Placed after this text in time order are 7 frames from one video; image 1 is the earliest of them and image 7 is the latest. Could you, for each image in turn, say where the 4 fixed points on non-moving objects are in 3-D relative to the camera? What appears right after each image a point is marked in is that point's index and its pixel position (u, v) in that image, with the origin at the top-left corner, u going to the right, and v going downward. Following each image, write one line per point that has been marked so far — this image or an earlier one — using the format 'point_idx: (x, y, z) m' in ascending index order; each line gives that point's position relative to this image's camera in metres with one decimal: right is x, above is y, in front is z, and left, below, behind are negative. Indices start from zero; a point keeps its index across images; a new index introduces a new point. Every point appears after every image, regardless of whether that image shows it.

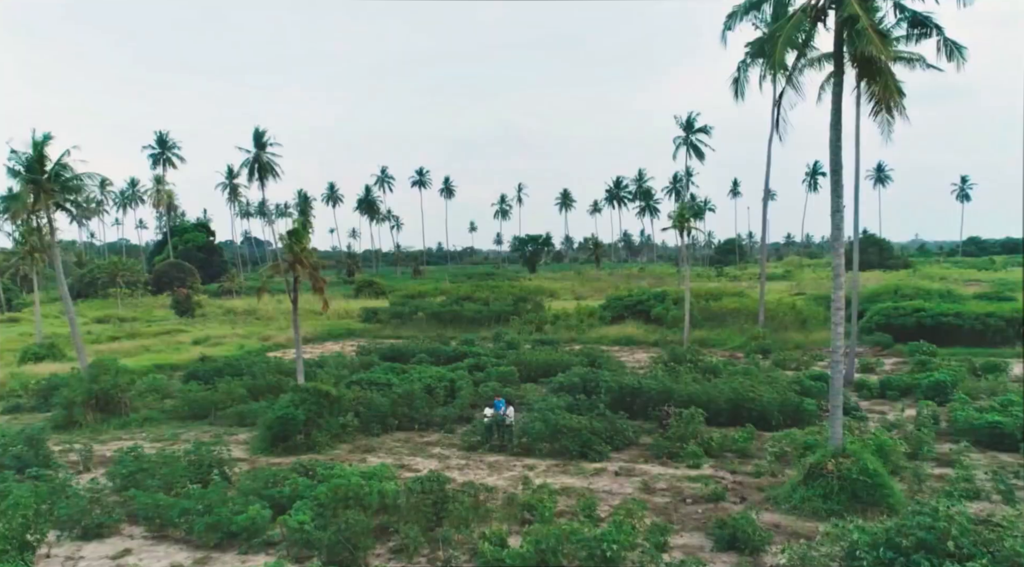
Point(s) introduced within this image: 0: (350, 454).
0: (-3.7, -3.9, +16.9) m
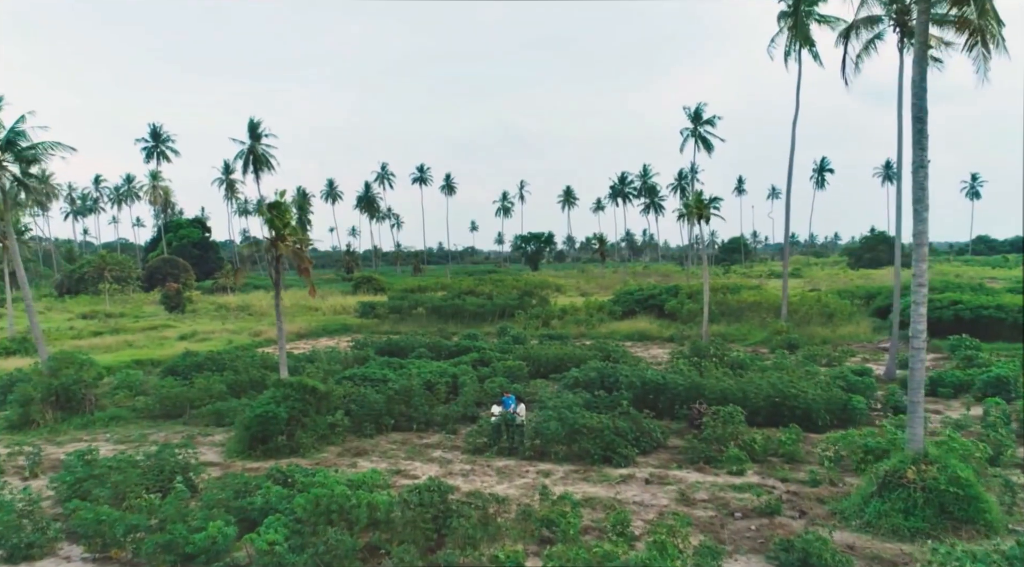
0: (-3.5, -3.5, +14.8) m
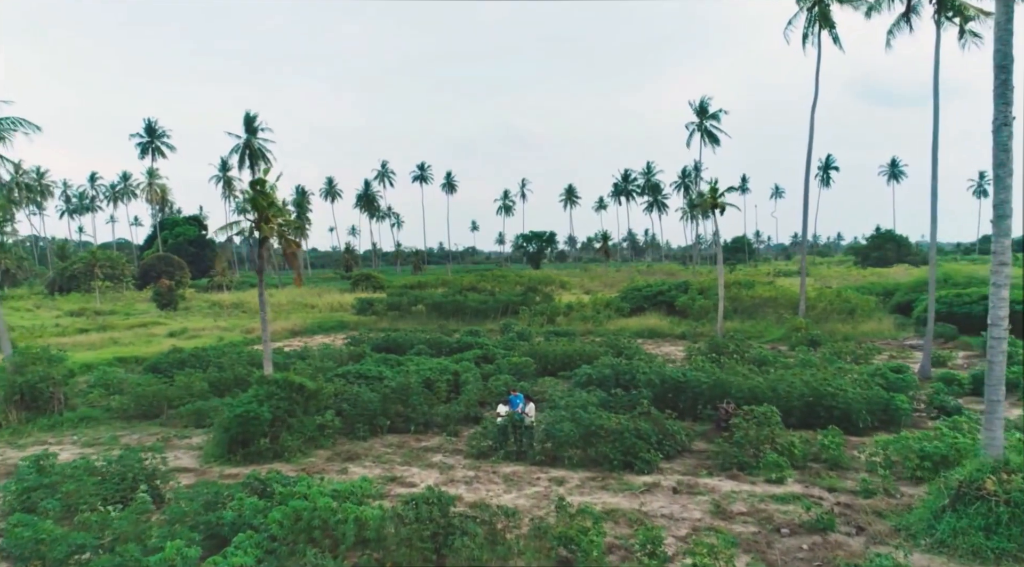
0: (-3.4, -3.3, +13.3) m
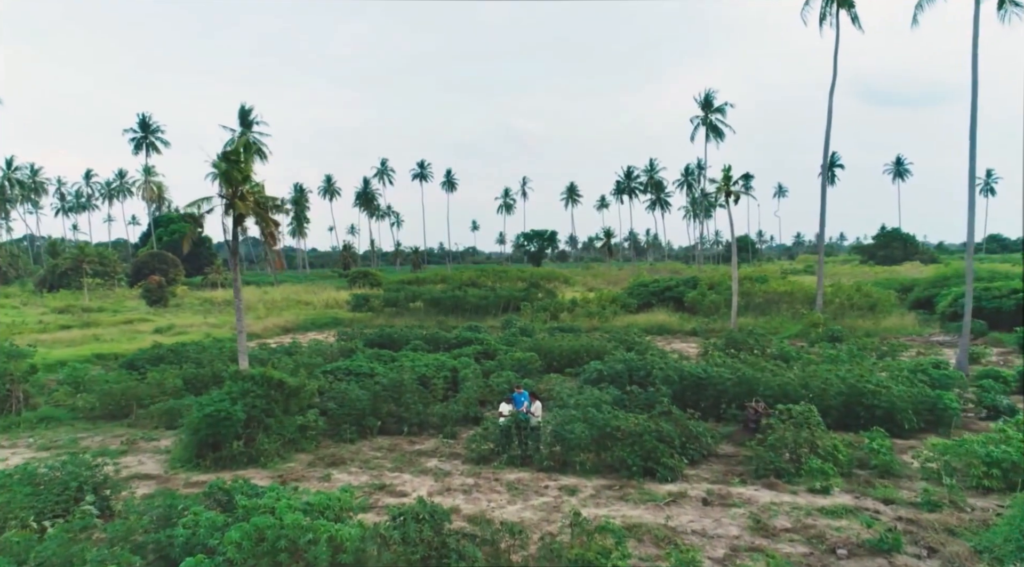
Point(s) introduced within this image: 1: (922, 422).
0: (-3.3, -3.0, +11.8) m
1: (+7.2, -2.4, +12.8) m
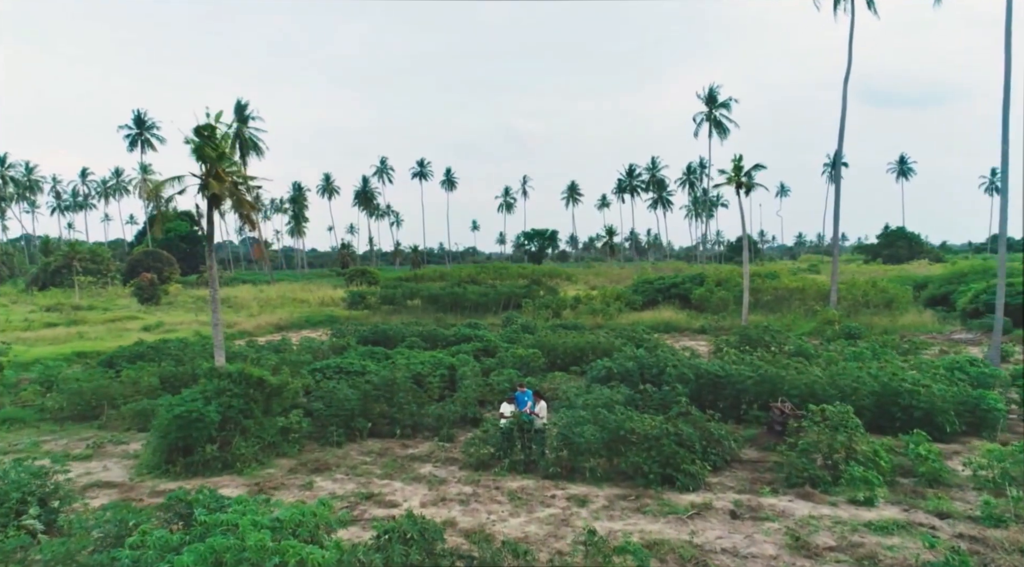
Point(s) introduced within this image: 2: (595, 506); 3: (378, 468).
0: (-3.2, -2.8, +10.7) m
1: (+7.2, -2.2, +11.6) m
2: (+1.0, -2.8, +9.1) m
3: (-2.0, -2.8, +11.0) m
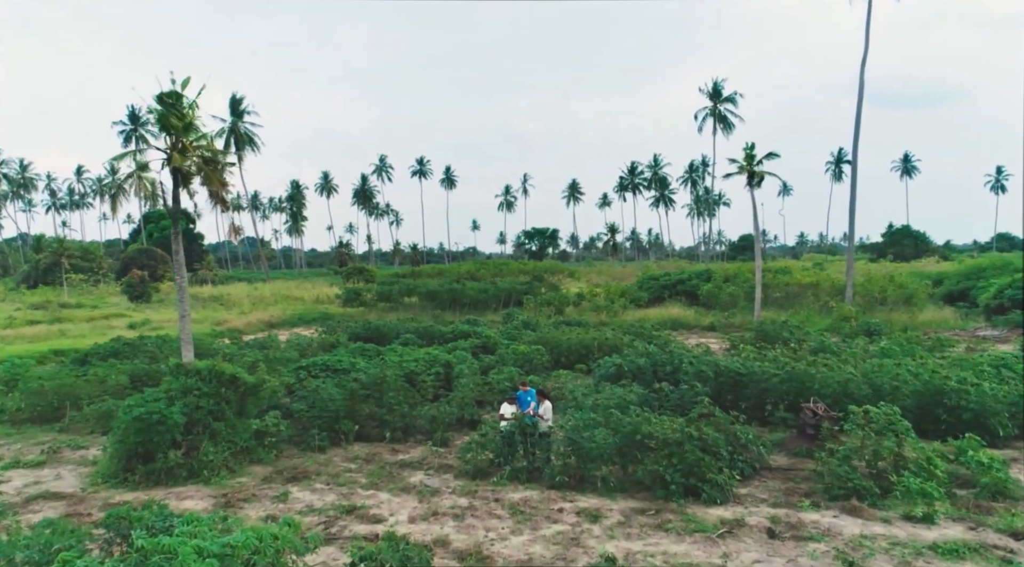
0: (-3.2, -2.6, +9.5) m
1: (+7.2, -2.0, +10.4) m
2: (+1.1, -2.6, +7.9) m
3: (-2.0, -2.6, +9.8) m
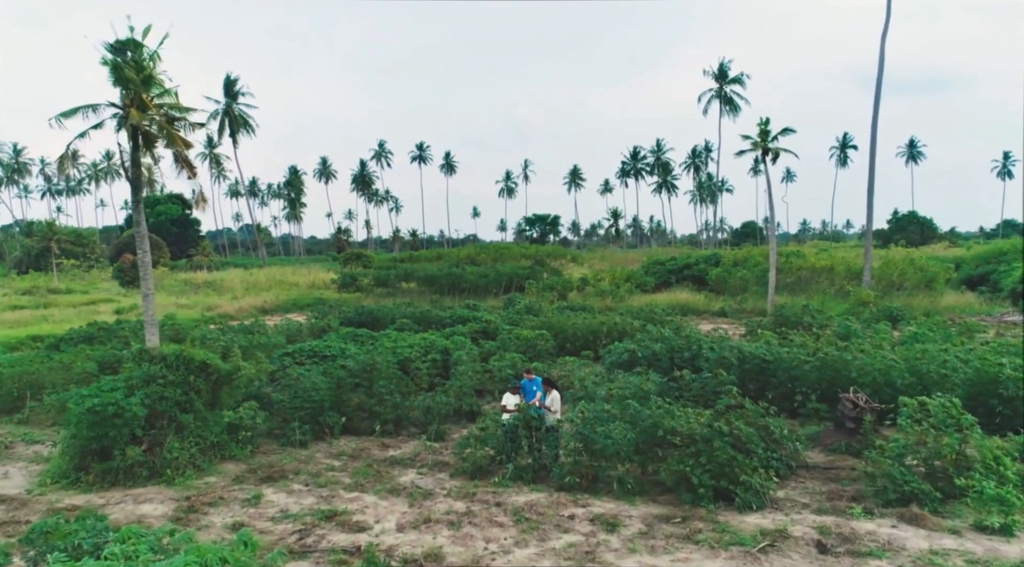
0: (-3.2, -2.3, +8.4) m
1: (+7.3, -1.7, +9.3) m
2: (+1.1, -2.3, +6.8) m
3: (-2.0, -2.3, +8.7) m
